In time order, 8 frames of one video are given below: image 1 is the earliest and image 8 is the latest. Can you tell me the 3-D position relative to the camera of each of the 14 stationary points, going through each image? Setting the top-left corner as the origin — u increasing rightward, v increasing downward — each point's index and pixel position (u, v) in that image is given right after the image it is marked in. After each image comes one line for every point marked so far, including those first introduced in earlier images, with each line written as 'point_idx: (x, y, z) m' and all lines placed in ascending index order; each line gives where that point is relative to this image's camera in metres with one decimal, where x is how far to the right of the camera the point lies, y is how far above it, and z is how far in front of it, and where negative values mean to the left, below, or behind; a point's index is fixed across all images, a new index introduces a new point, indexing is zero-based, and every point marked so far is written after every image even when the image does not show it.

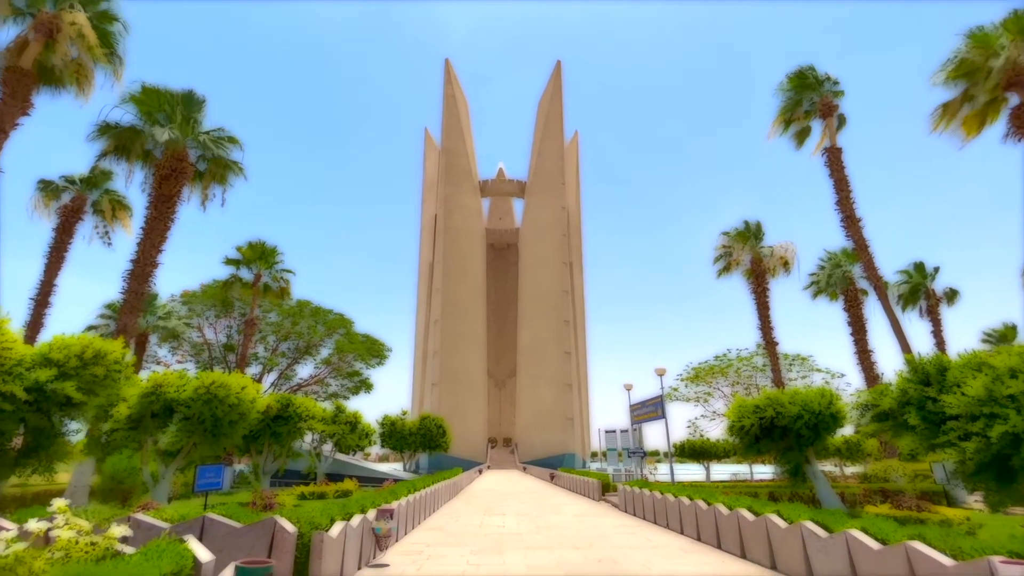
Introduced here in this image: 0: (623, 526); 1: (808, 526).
0: (+2.8, -6.0, +13.8) m
1: (+4.2, -3.4, +7.7) m
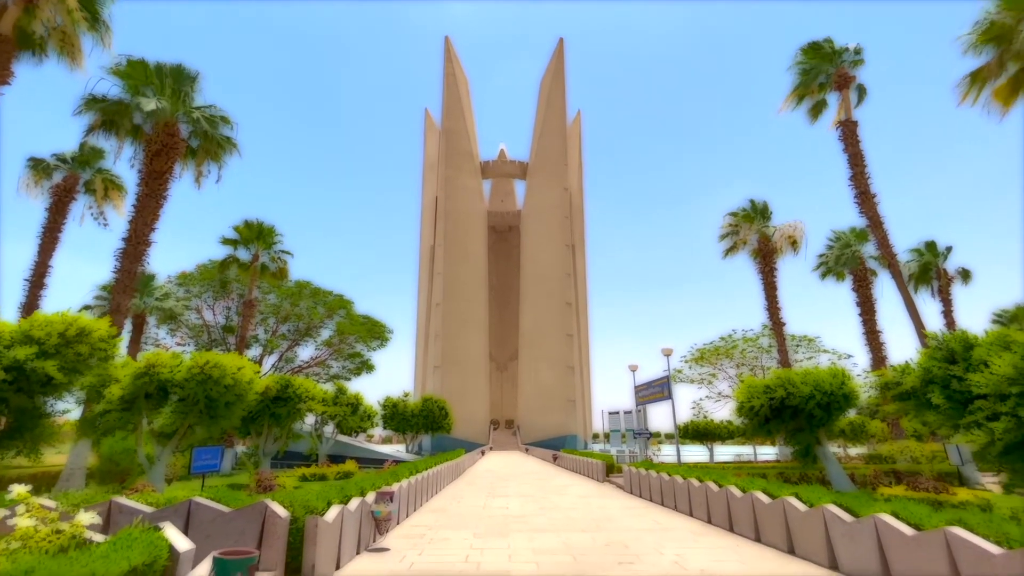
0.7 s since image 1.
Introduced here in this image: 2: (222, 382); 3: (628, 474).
0: (+2.9, -5.5, +13.4) m
1: (+4.3, -3.0, +7.3) m
2: (-7.3, -2.3, +13.5) m
3: (+3.8, -6.2, +18.0) m
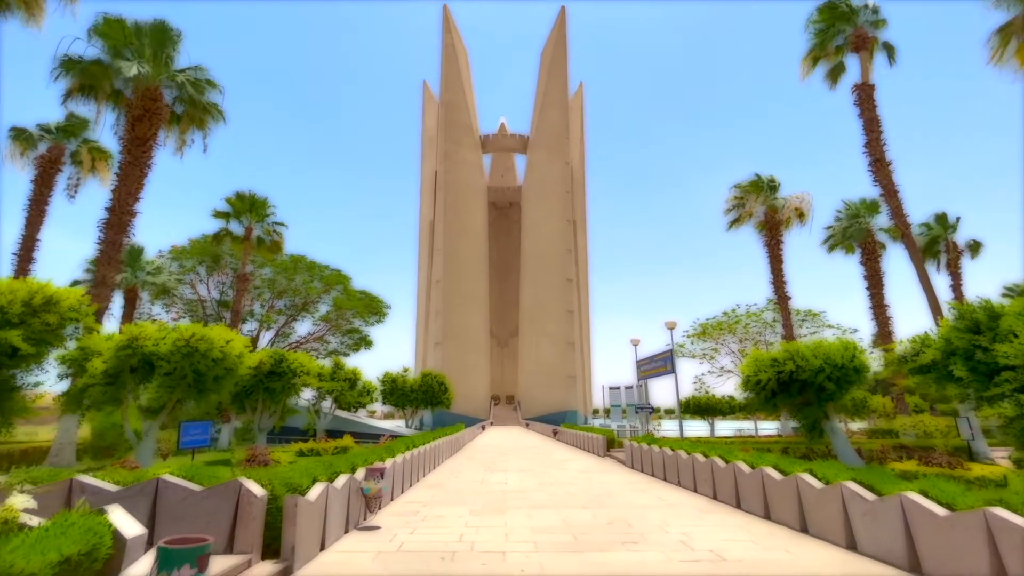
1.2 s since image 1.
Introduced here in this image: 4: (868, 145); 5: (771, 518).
0: (+2.9, -4.7, +13.1) m
1: (+4.3, -2.5, +6.8) m
2: (-7.3, -1.6, +13.0) m
3: (+3.8, -5.3, +17.7) m
4: (+13.1, +5.3, +19.9) m
5: (+4.2, -3.7, +8.8) m
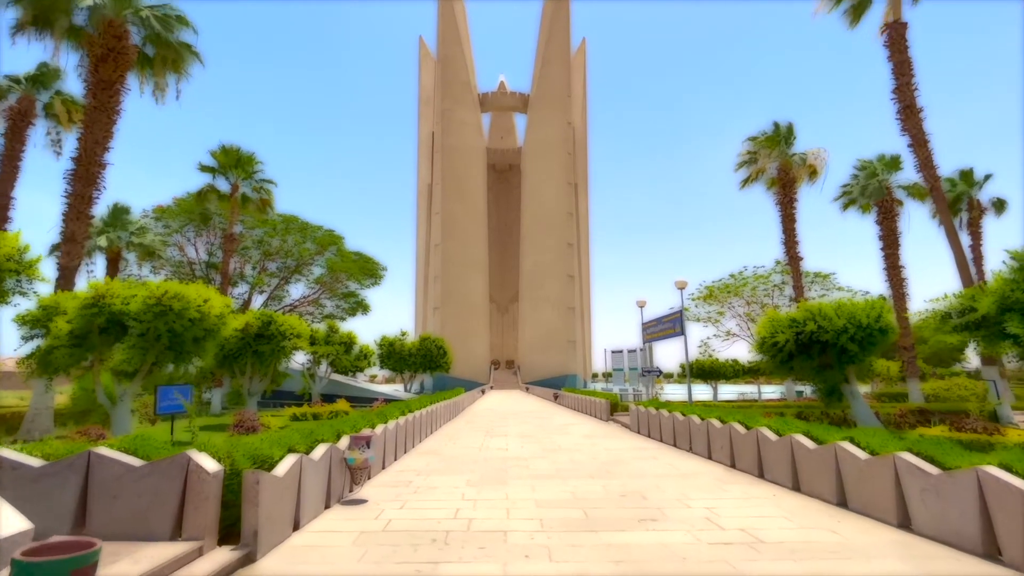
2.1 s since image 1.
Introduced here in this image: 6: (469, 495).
0: (+2.9, -3.7, +12.3) m
1: (+4.3, -1.8, +5.9) m
2: (-7.3, -0.6, +12.1) m
3: (+3.8, -3.9, +16.9) m
4: (+13.2, +6.8, +18.5) m
5: (+4.2, -3.0, +7.9) m
6: (-0.6, -2.9, +7.7) m
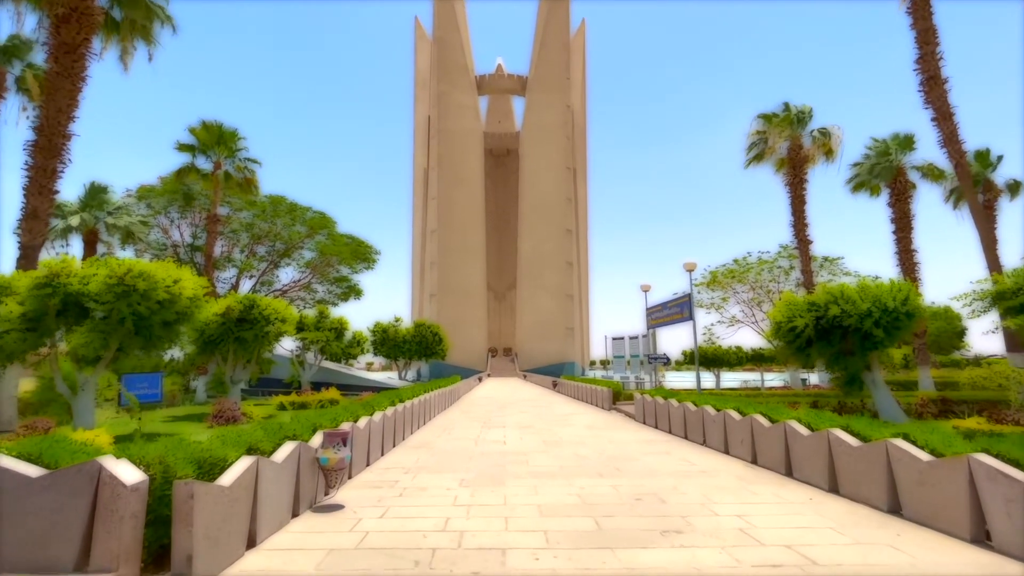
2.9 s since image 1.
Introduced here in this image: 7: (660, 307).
0: (+2.9, -3.2, +11.3) m
1: (+4.3, -1.6, +4.9) m
2: (-7.3, -0.2, +11.0) m
3: (+3.8, -3.4, +16.0) m
4: (+13.1, +7.3, +17.4) m
5: (+4.2, -2.6, +7.0) m
6: (-0.6, -2.6, +6.7) m
7: (+5.4, -0.7, +19.5) m
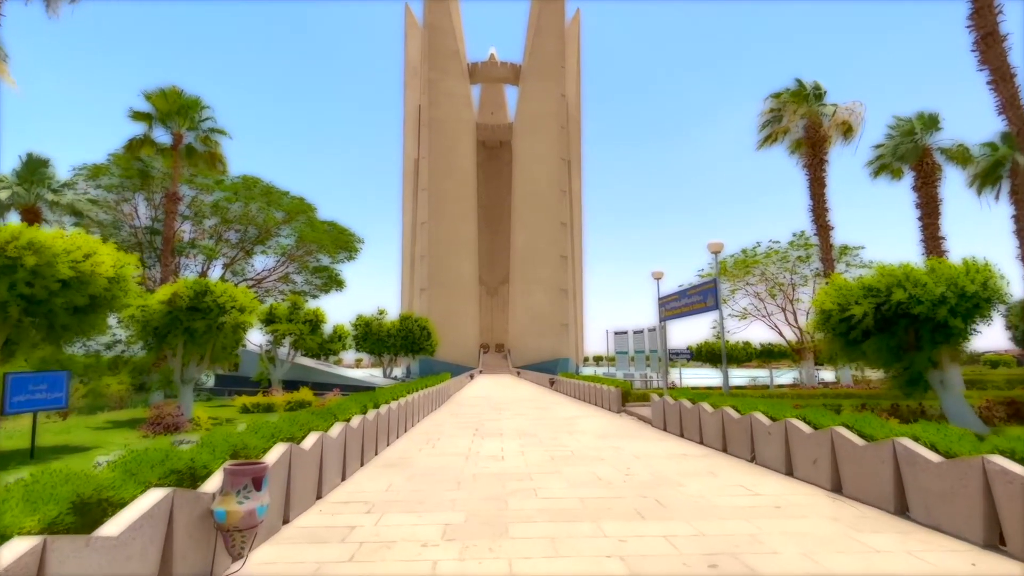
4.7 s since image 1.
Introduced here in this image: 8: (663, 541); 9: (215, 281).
0: (+2.9, -2.9, +9.0) m
1: (+4.4, -1.2, +2.7) m
2: (-7.3, +0.2, +8.5) m
3: (+3.7, -3.0, +13.7) m
4: (+13.0, +7.7, +15.2) m
5: (+4.3, -2.3, +4.7) m
6: (-0.5, -2.3, +4.3) m
7: (+5.2, -0.2, +17.3) m
8: (+1.4, -2.3, +5.0) m
9: (-8.0, +0.2, +14.6) m
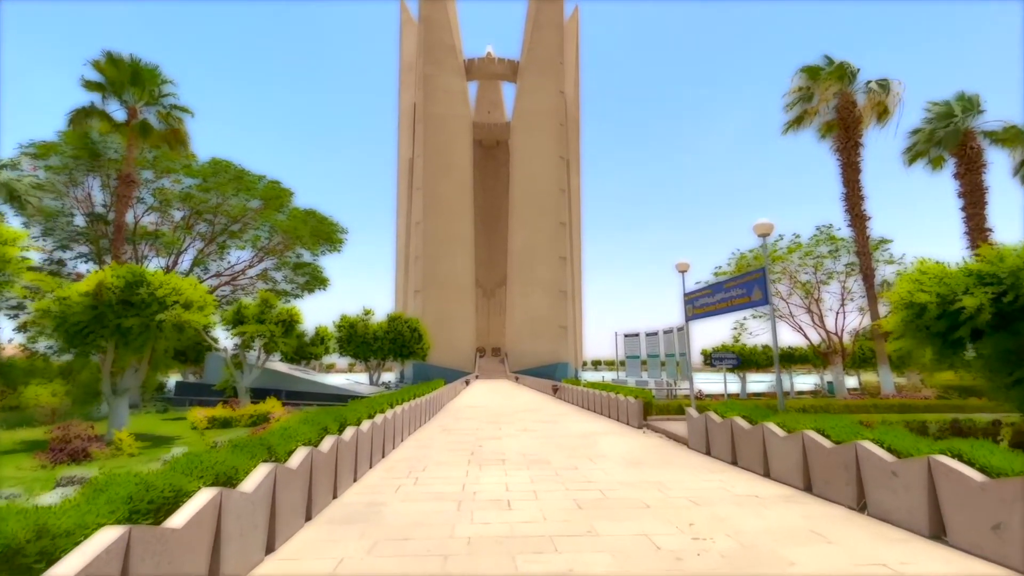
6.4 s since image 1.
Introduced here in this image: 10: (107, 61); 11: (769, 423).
0: (+3.0, -2.6, +6.5) m
1: (+4.6, -0.9, +0.1) m
2: (-7.2, +0.5, +5.9) m
3: (+3.8, -2.8, +11.2) m
4: (+13.1, +7.9, +12.8) m
5: (+4.4, -2.0, +2.1) m
6: (-0.4, -2.0, +1.7) m
7: (+5.3, -0.1, +14.7) m
8: (+1.5, -2.1, +2.4) m
9: (-7.9, +0.4, +12.0) m
10: (-13.4, +7.5, +18.0) m
11: (+4.1, -2.2, +8.5) m
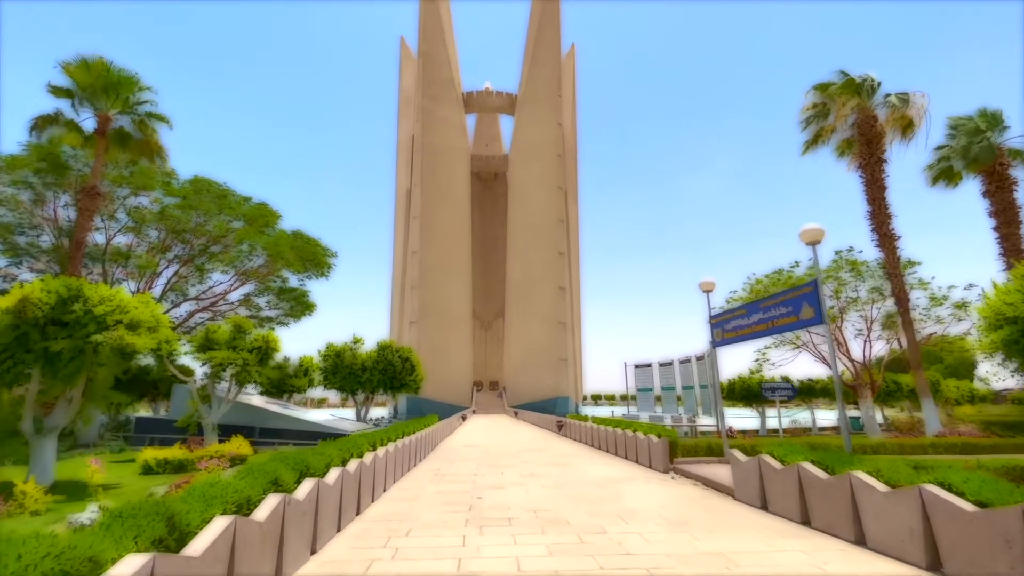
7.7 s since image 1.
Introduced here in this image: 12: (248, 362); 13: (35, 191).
0: (+3.1, -2.6, +4.5) m
1: (+4.7, -0.5, -1.8) m
2: (-7.0, +0.6, +4.0) m
3: (+3.9, -3.0, +9.1) m
4: (+13.2, +7.5, +11.4) m
5: (+4.6, -1.7, +0.2) m
6: (-0.2, -1.6, -0.2) m
7: (+5.4, -0.6, +12.9) m
8: (+1.7, -1.8, +0.4) m
9: (-7.8, +0.1, +10.1) m
10: (-13.3, +6.8, +16.5) m
11: (+4.2, -2.3, +6.5) m
12: (-8.3, -2.4, +17.4) m
13: (-17.1, +3.4, +19.4) m
